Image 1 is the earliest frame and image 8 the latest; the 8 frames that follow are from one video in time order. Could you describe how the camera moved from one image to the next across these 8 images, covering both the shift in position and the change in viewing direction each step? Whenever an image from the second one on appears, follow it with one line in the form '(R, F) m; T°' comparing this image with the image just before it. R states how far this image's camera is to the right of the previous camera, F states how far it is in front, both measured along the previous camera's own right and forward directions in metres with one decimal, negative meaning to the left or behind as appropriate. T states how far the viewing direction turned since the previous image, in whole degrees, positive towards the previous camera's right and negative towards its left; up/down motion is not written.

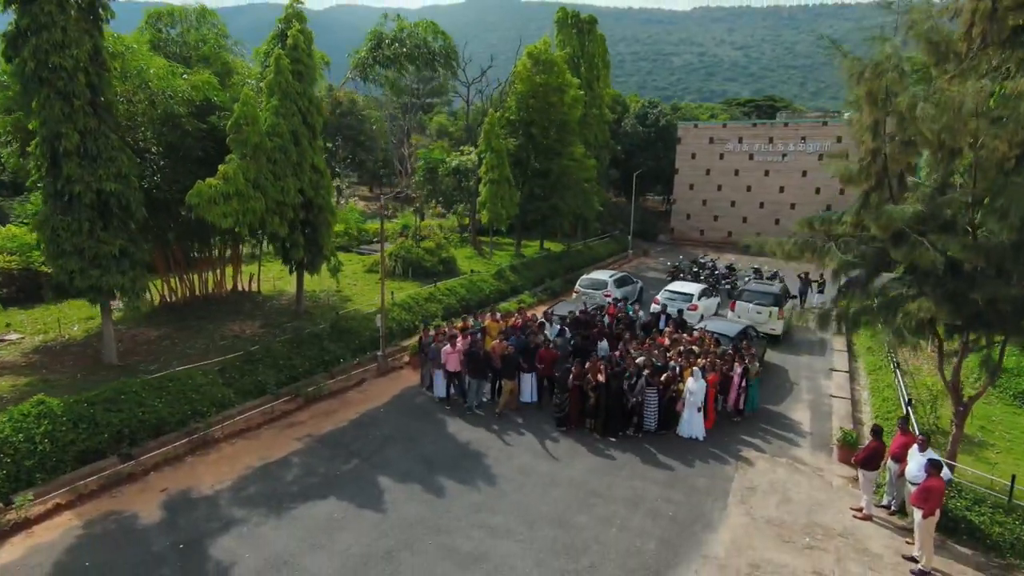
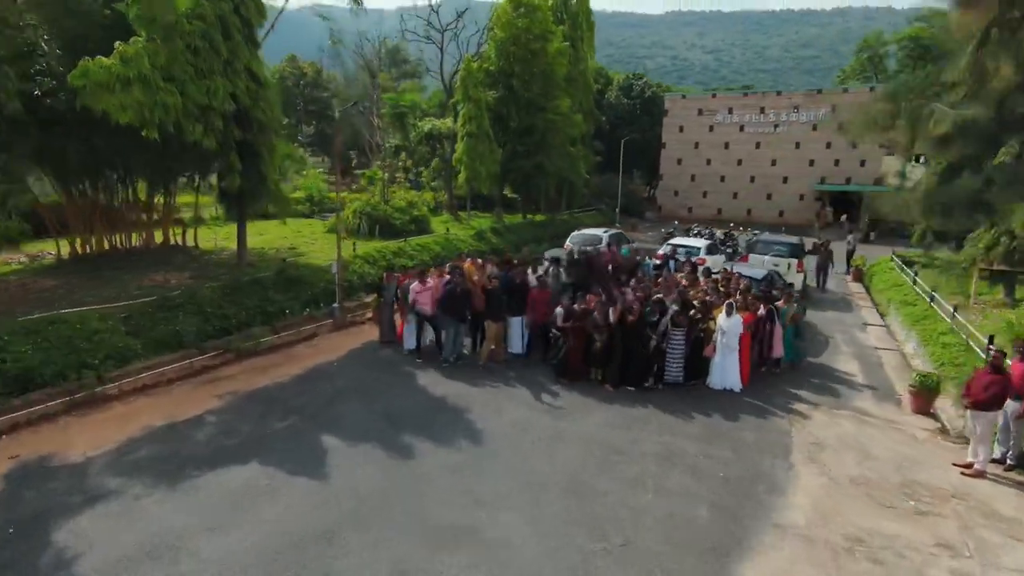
(-0.2, +2.8) m; +2°
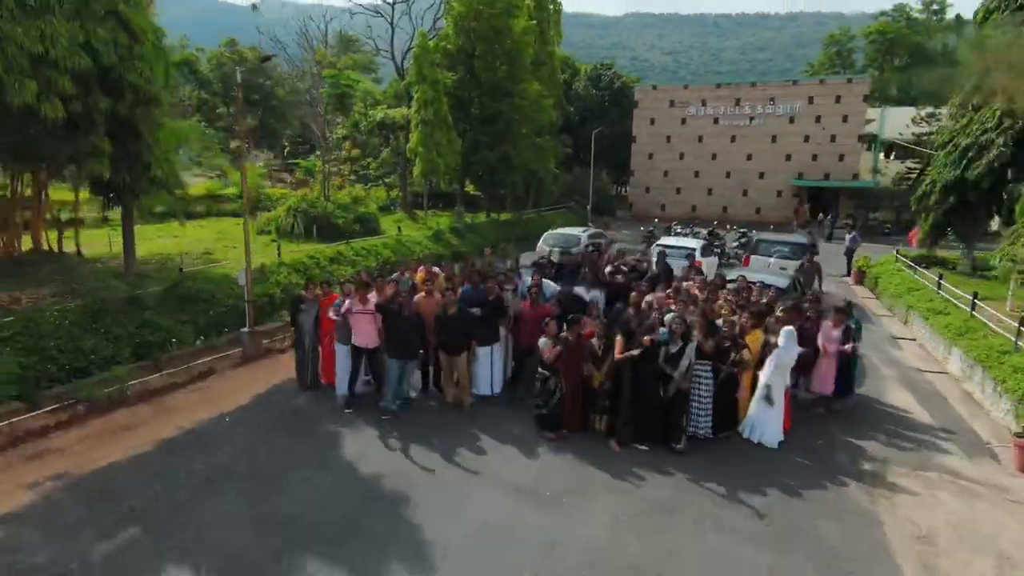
(0.0, +2.9) m; +4°
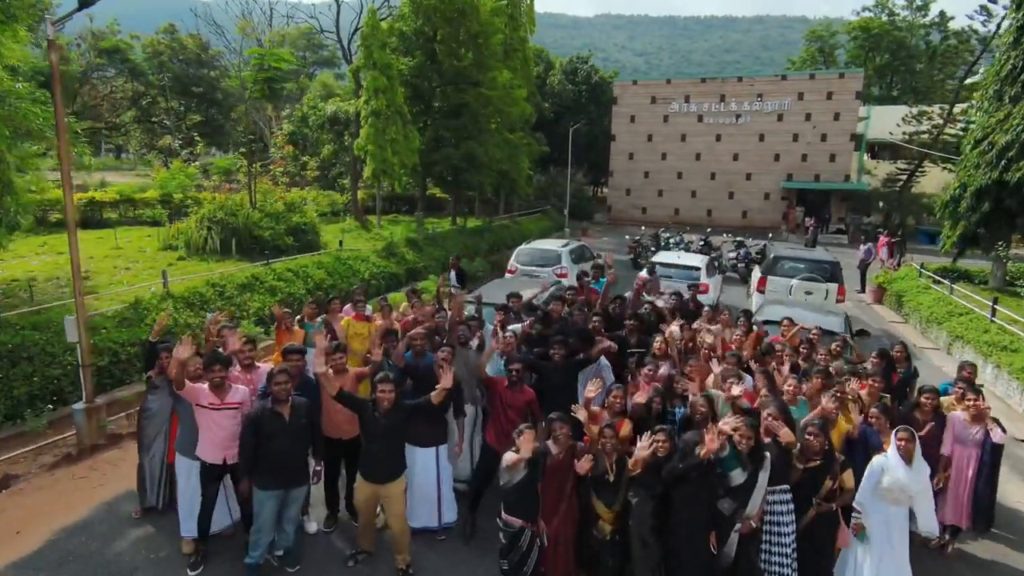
(+0.2, +3.0) m; +3°
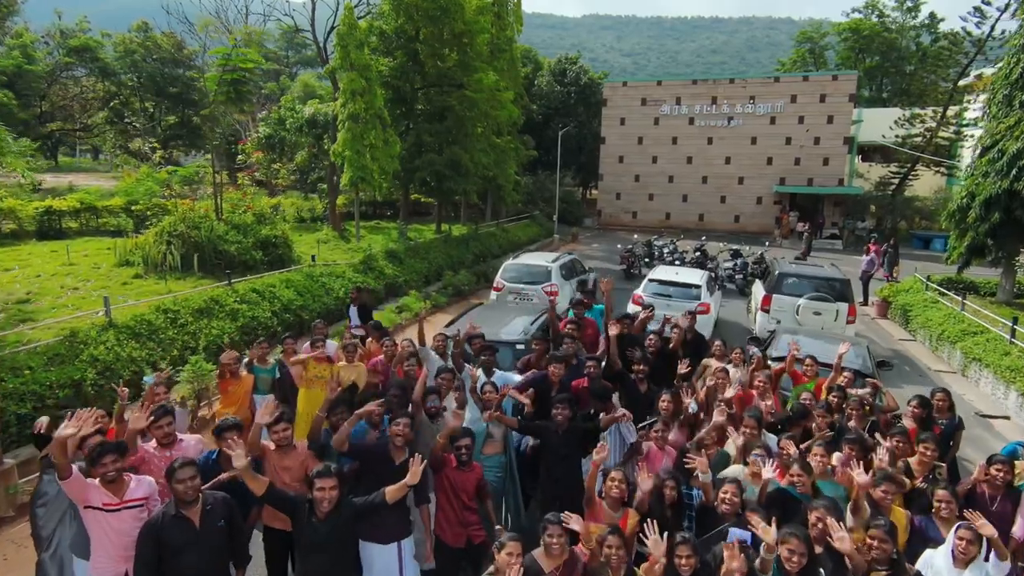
(+0.1, +1.0) m; +1°
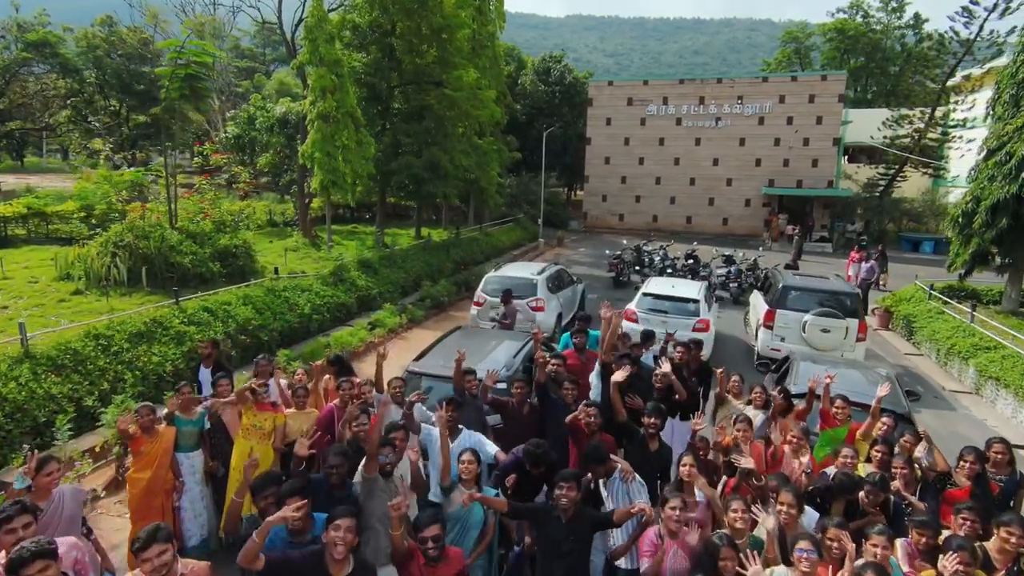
(+0.1, +1.1) m; +2°
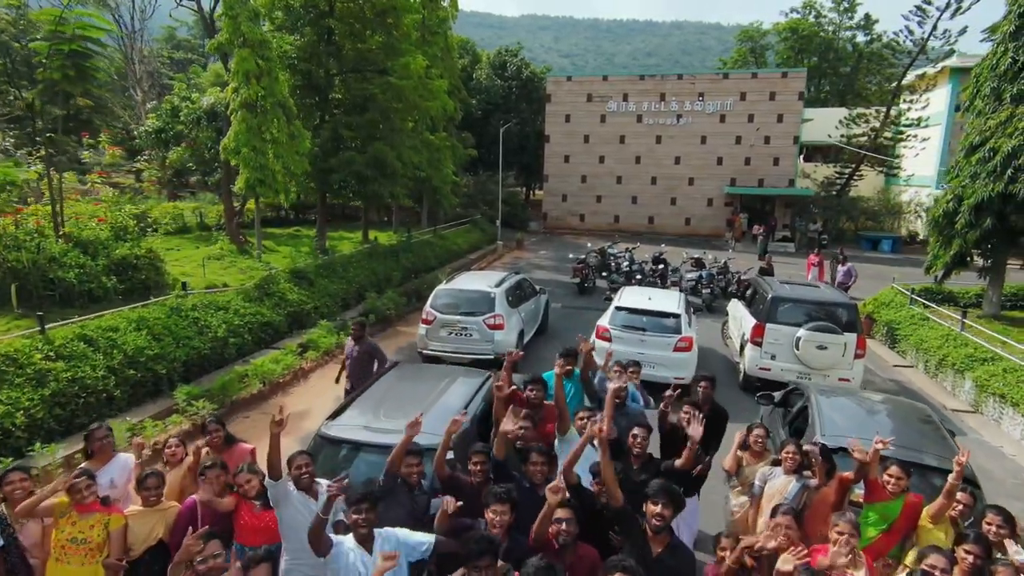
(+0.1, +1.6) m; +4°
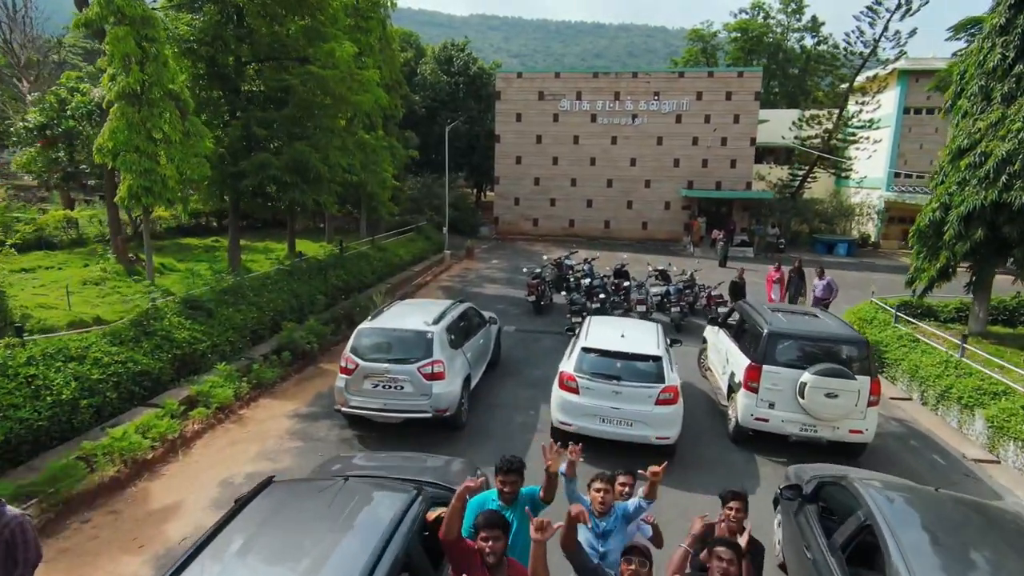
(+0.2, +2.0) m; +5°
